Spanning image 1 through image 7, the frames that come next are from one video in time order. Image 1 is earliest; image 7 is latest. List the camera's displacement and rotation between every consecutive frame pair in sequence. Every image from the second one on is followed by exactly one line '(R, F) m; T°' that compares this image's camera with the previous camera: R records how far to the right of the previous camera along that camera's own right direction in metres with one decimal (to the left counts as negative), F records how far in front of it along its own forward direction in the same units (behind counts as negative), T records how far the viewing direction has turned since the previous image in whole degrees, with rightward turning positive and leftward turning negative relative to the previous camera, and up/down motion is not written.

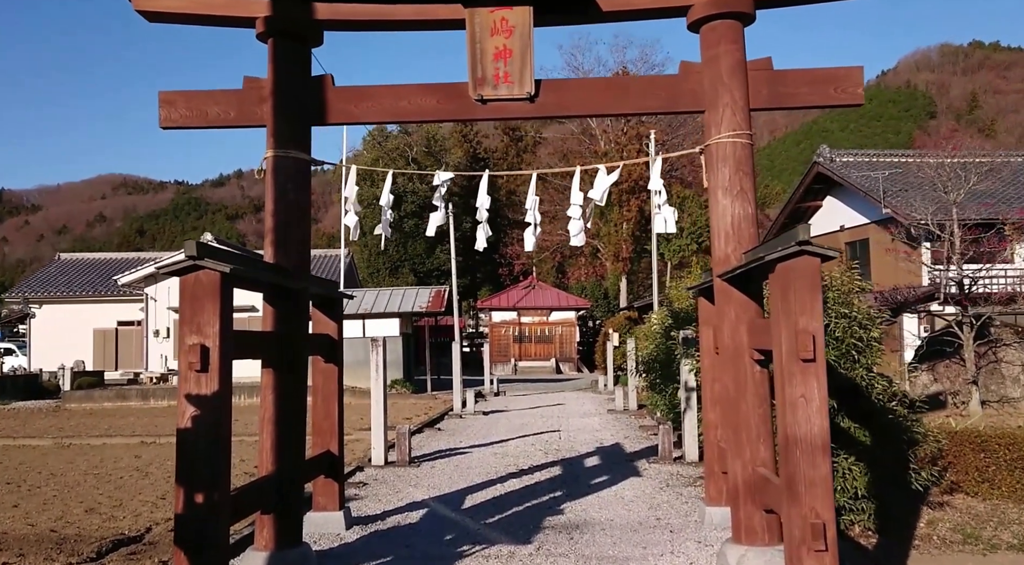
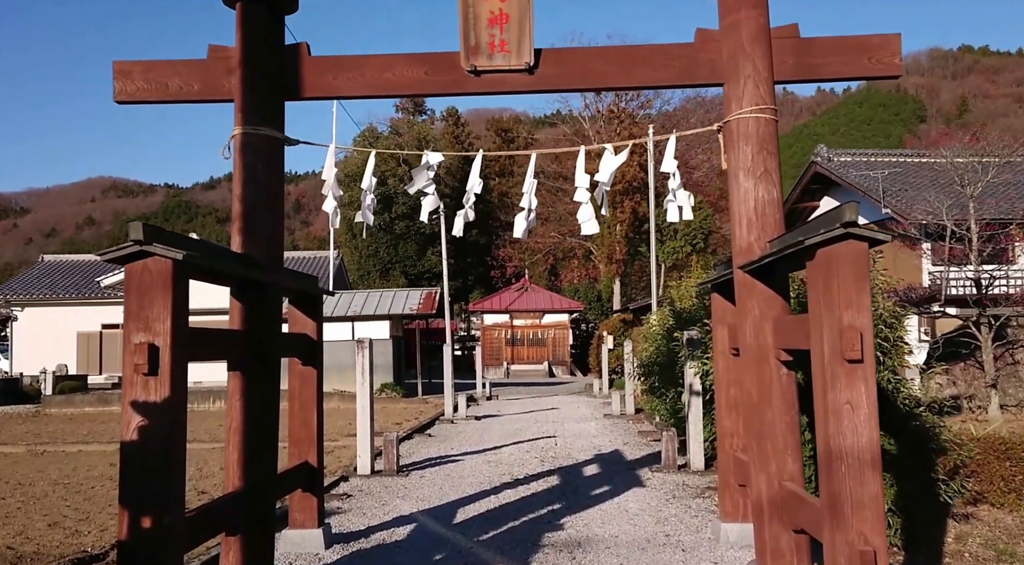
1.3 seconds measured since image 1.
(0.0, +0.5) m; +1°
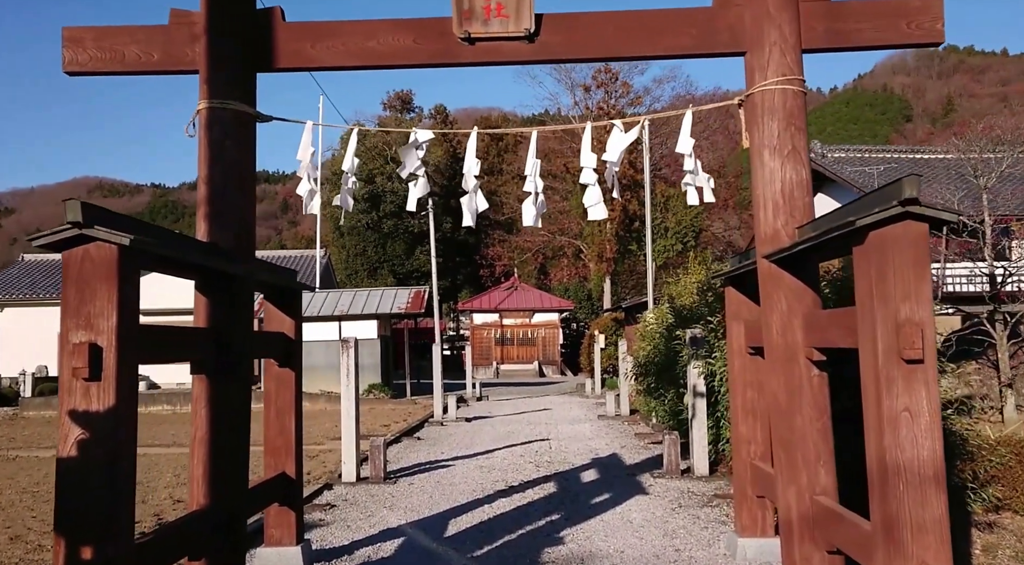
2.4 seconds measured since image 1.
(0.0, +0.4) m; +1°
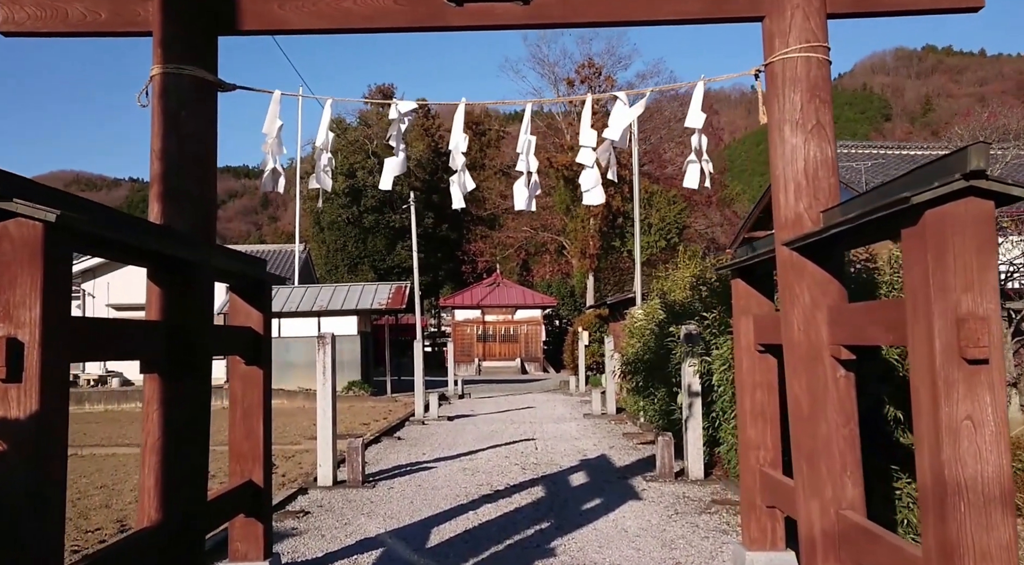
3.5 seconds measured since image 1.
(0.0, +0.4) m; +1°
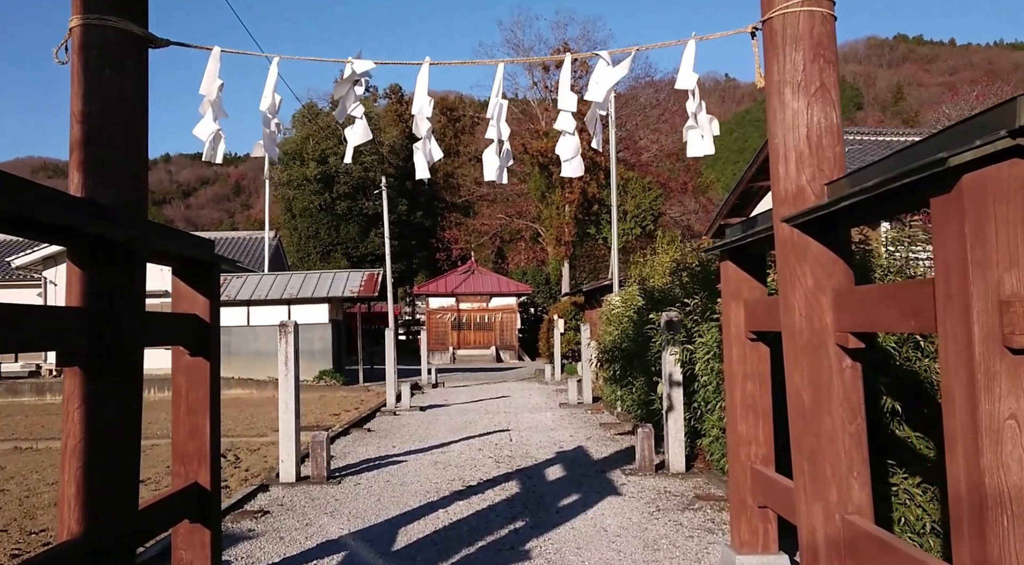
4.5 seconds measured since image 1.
(0.0, +0.4) m; +2°
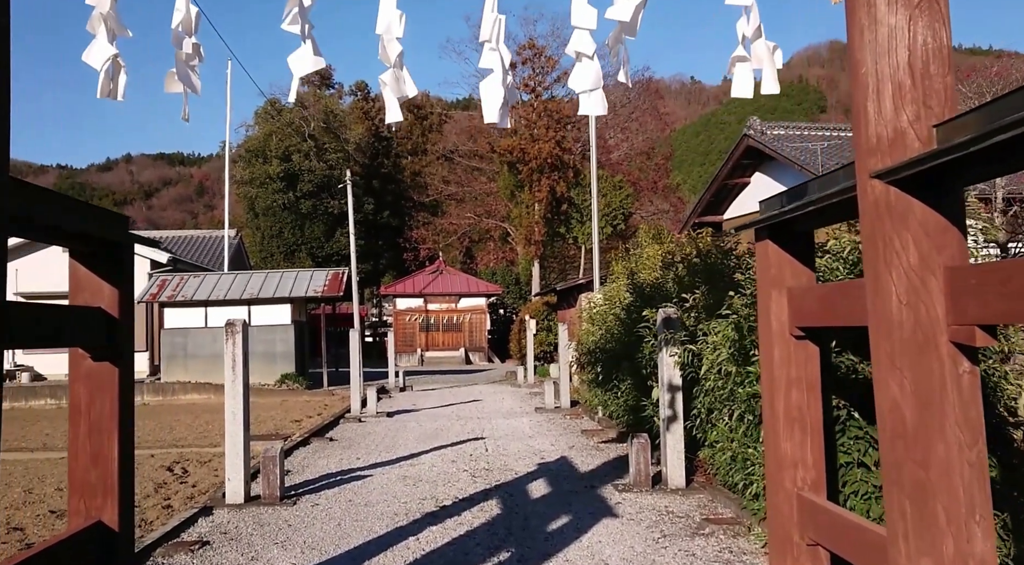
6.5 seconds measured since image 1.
(-0.1, +0.8) m; +2°
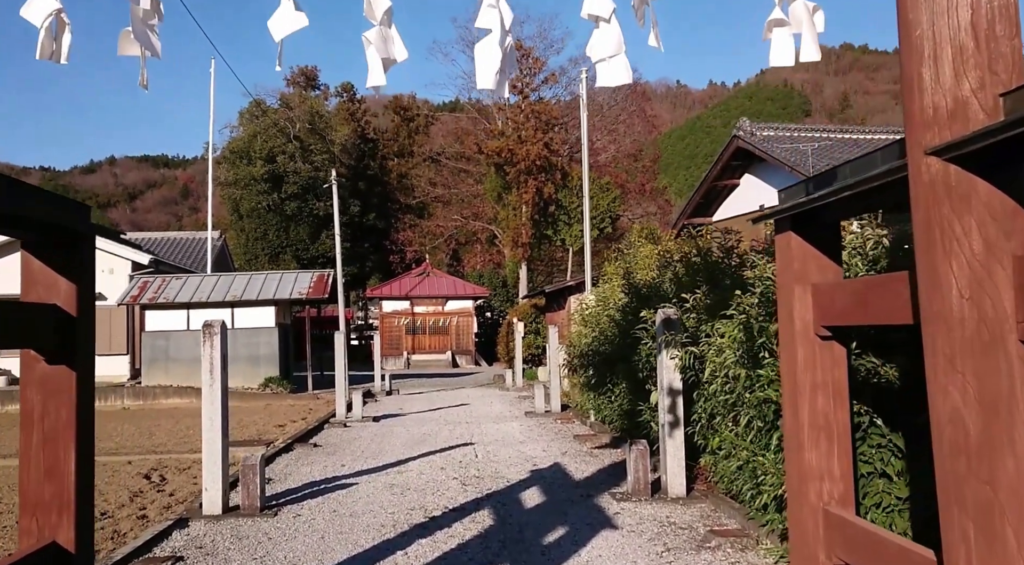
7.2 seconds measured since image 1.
(0.0, +0.3) m; +1°
